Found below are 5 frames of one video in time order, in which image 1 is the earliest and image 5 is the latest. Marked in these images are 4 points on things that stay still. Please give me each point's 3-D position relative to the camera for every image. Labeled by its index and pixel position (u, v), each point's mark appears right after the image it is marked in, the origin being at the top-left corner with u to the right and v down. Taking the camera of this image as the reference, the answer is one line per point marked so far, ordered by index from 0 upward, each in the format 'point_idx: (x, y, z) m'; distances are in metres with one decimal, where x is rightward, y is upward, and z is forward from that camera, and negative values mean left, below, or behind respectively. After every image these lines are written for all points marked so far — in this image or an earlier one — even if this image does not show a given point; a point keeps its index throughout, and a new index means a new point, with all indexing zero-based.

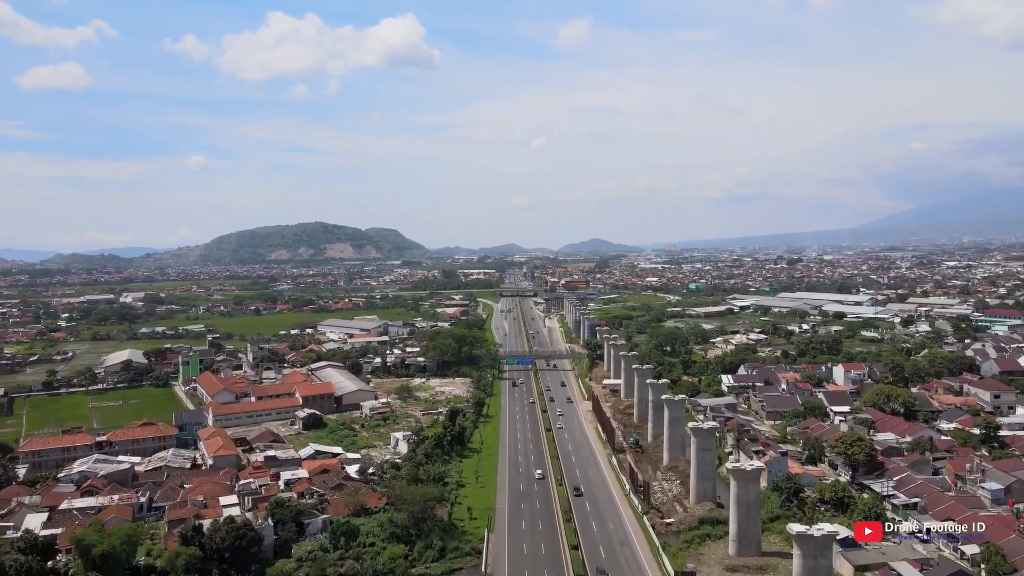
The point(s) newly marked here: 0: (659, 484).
0: (+4.1, -5.5, +20.0) m
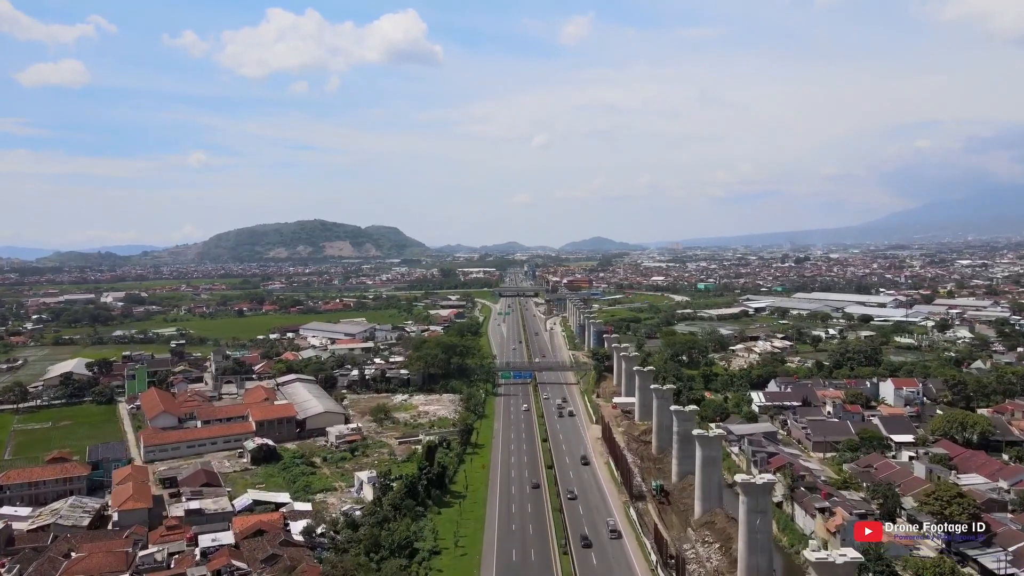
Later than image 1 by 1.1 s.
0: (+3.9, -5.6, +15.5) m
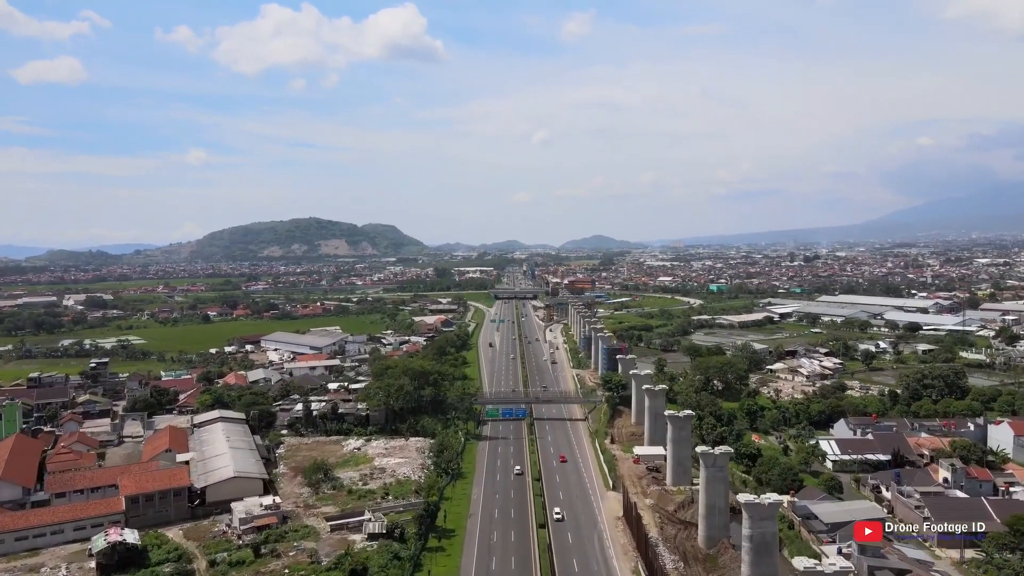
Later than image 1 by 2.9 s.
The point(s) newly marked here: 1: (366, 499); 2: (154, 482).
0: (+3.5, -6.0, +8.4) m
1: (-3.7, -5.3, +17.9) m
2: (-8.4, -4.6, +16.9) m
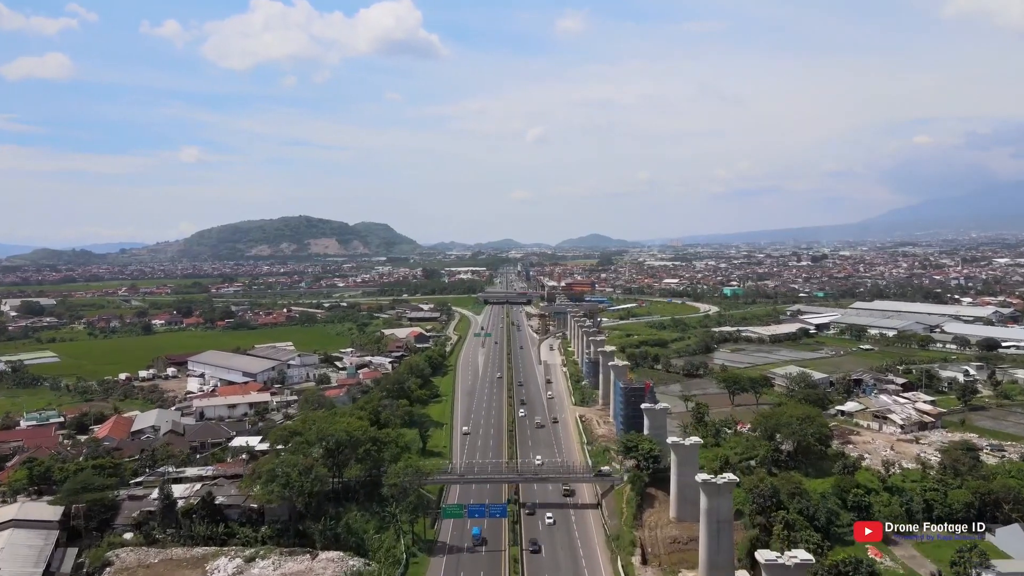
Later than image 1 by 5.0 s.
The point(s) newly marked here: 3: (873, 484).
0: (+3.0, -6.6, -0.4) m
1: (-4.2, -5.8, +9.1) m
2: (-9.0, -5.1, +8.1) m
3: (+8.5, -4.6, +16.9) m
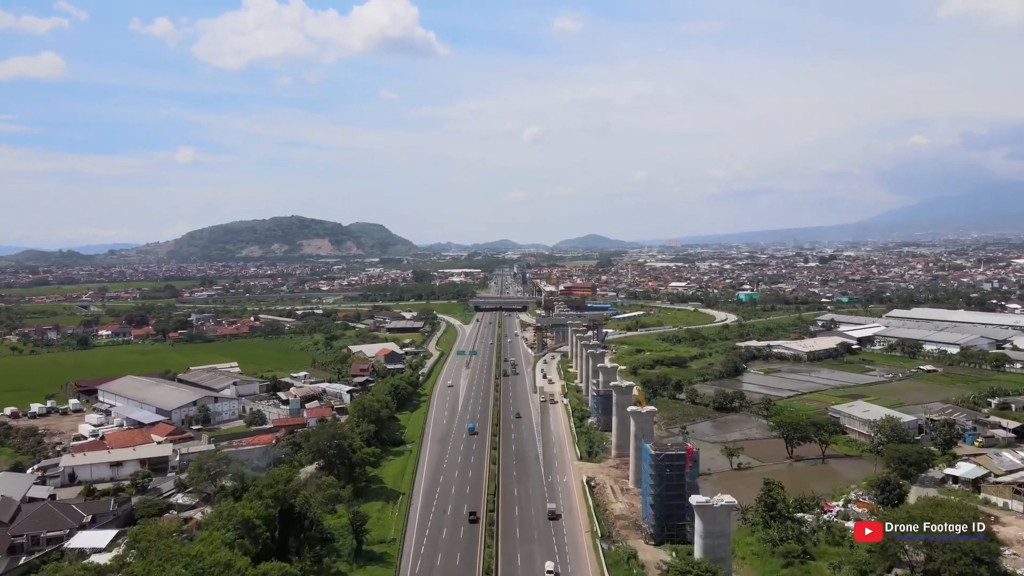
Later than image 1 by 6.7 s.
0: (+2.6, -7.0, -7.5) m
1: (-4.6, -6.2, +2.0) m
2: (-9.4, -5.5, +0.9) m
3: (+8.1, -5.1, +9.7) m
